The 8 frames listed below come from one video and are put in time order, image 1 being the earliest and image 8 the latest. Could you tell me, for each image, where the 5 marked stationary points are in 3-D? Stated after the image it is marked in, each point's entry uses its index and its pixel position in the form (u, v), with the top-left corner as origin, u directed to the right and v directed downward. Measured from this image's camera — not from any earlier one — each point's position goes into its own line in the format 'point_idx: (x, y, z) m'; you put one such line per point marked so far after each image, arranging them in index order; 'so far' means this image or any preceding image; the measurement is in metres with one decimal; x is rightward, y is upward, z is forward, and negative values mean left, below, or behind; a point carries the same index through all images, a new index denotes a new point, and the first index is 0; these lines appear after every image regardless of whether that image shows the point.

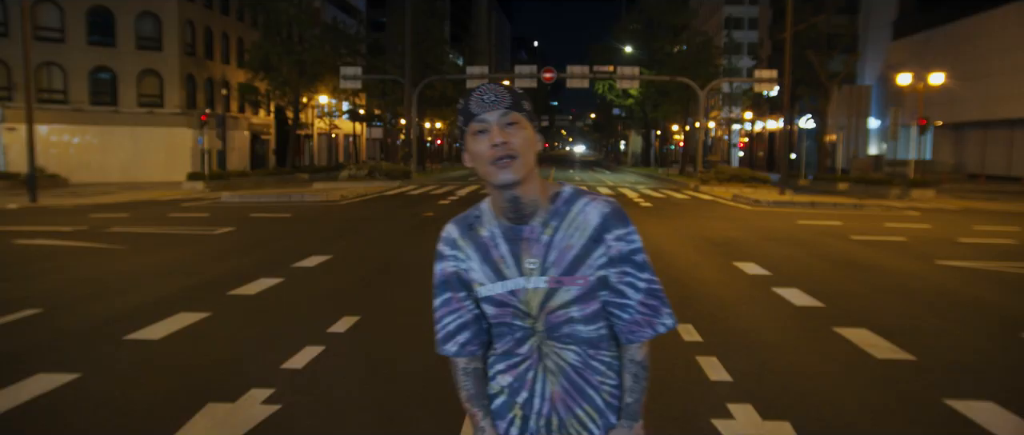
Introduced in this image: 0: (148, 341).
0: (-3.5, -1.2, +8.5) m
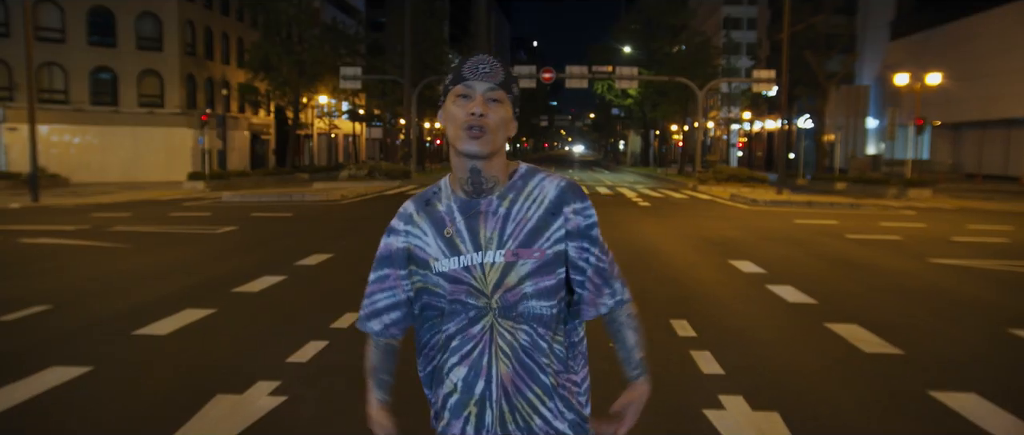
0: (-3.5, -1.2, +8.7) m
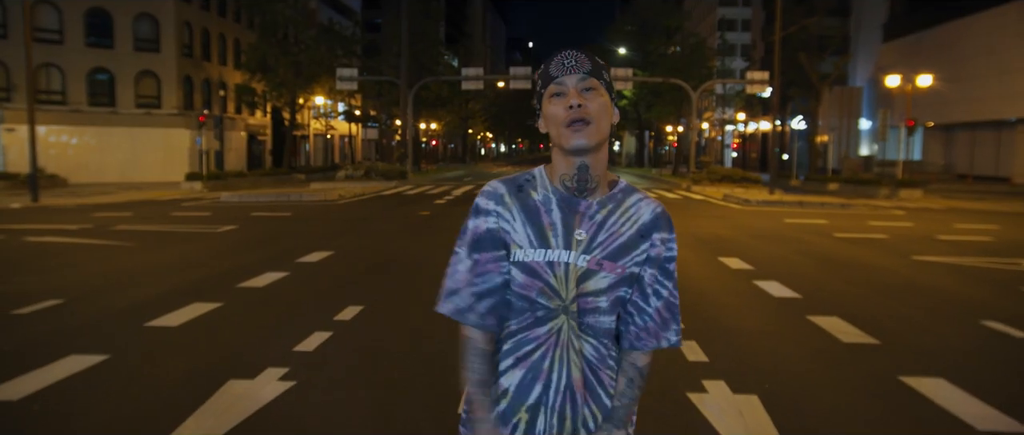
0: (-3.6, -1.1, +9.1) m
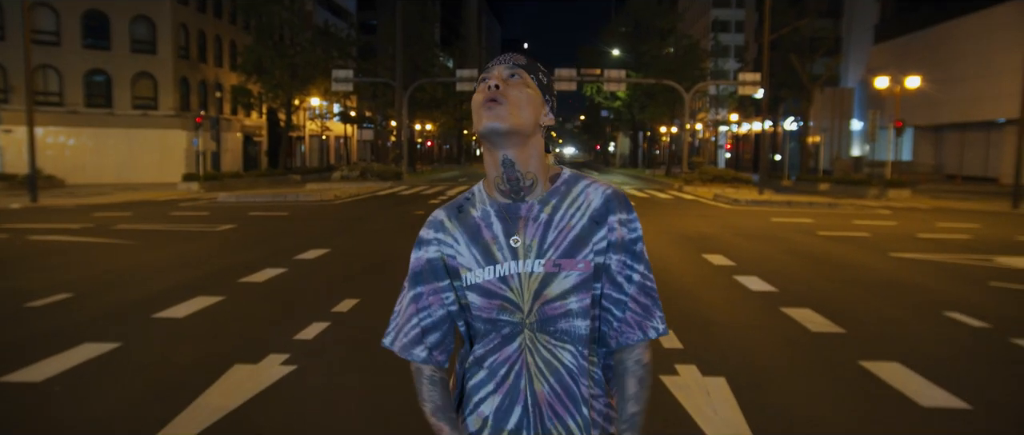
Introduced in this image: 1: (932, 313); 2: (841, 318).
0: (-3.7, -1.1, +9.6) m
1: (+5.3, -1.2, +10.9) m
2: (+4.0, -1.2, +10.5) m
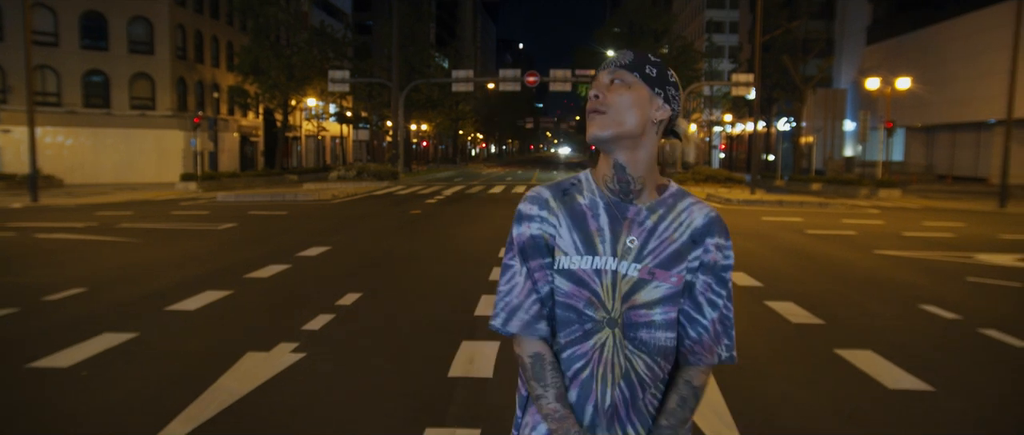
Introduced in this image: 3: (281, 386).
0: (-3.7, -1.1, +10.0) m
1: (+5.2, -1.2, +11.4) m
2: (+3.9, -1.2, +11.0) m
3: (-1.9, -1.4, +7.3) m
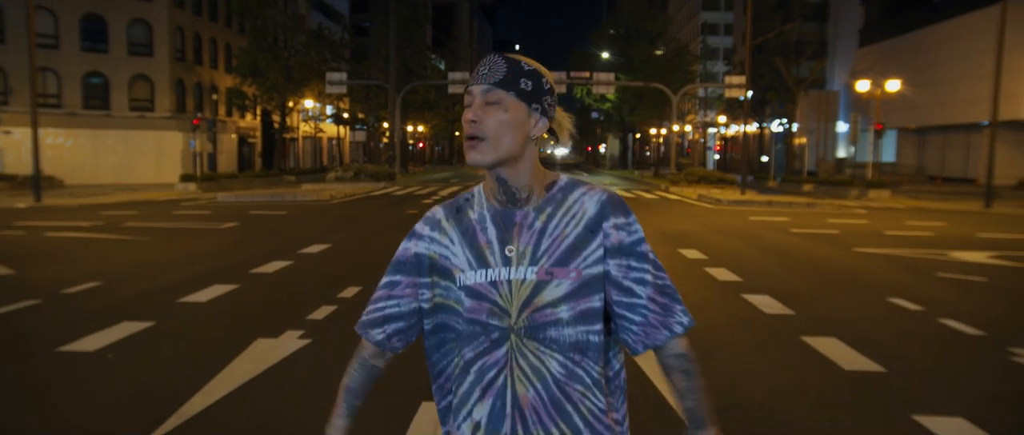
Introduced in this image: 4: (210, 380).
0: (-3.8, -1.0, +10.7) m
1: (+5.1, -1.2, +12.1) m
2: (+3.8, -1.2, +11.7) m
3: (-2.0, -1.4, +7.9) m
4: (-2.6, -1.4, +7.5) m
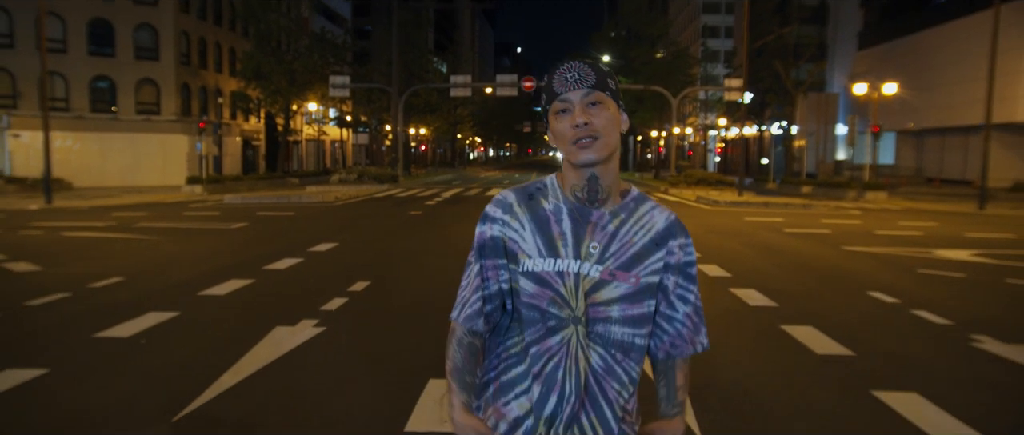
0: (-3.8, -1.0, +11.3) m
1: (+5.1, -1.1, +12.7) m
2: (+3.8, -1.1, +12.3) m
3: (-2.0, -1.3, +8.5) m
4: (-2.6, -1.4, +8.1) m
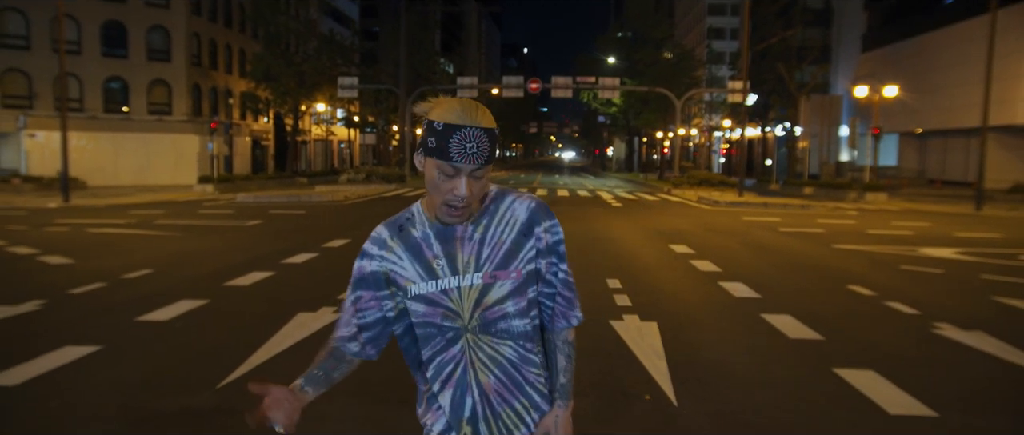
0: (-3.8, -1.0, +12.1) m
1: (+5.1, -1.1, +13.5) m
2: (+3.9, -1.1, +13.1) m
3: (-2.0, -1.3, +9.4) m
4: (-2.6, -1.3, +9.0) m
